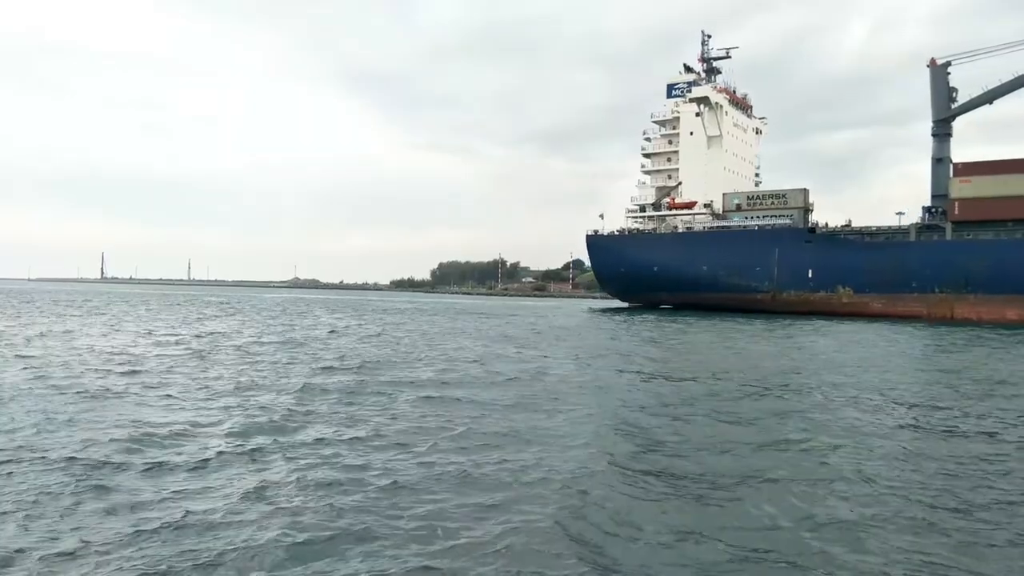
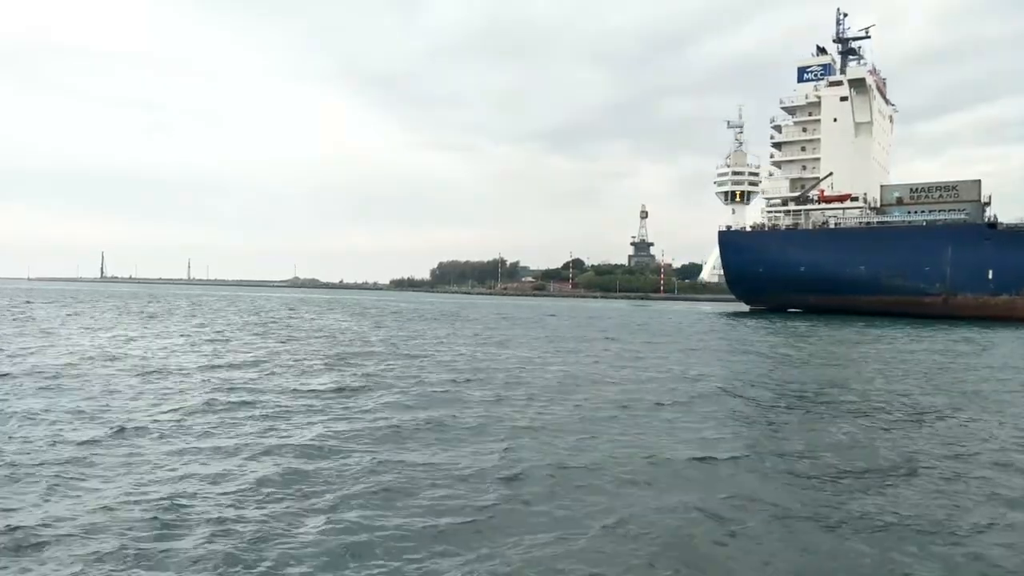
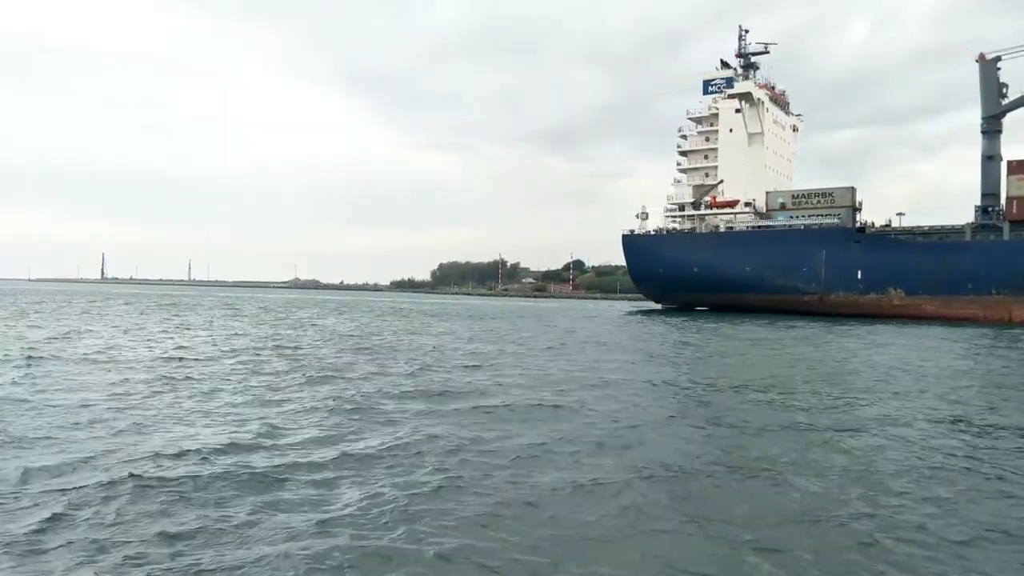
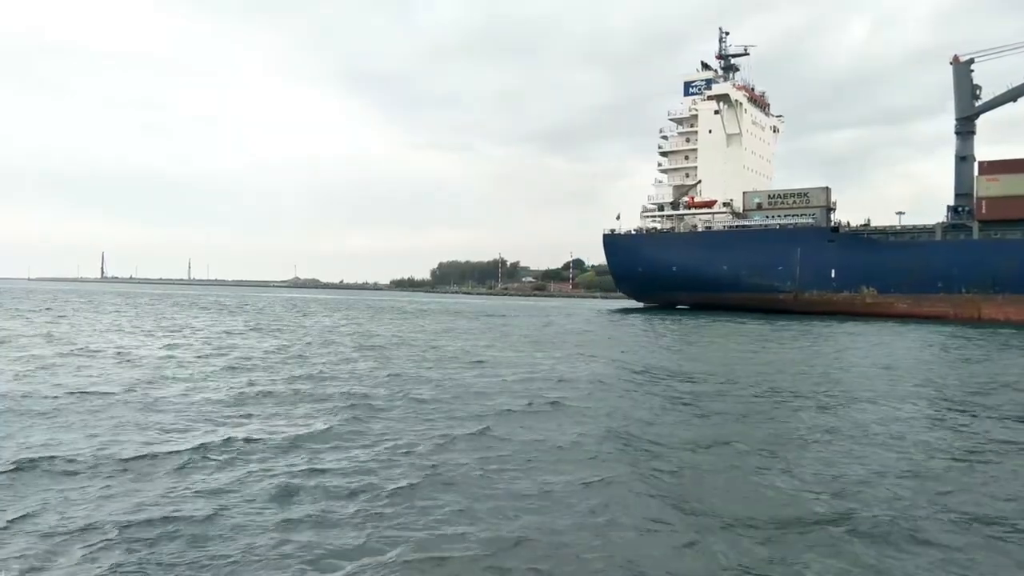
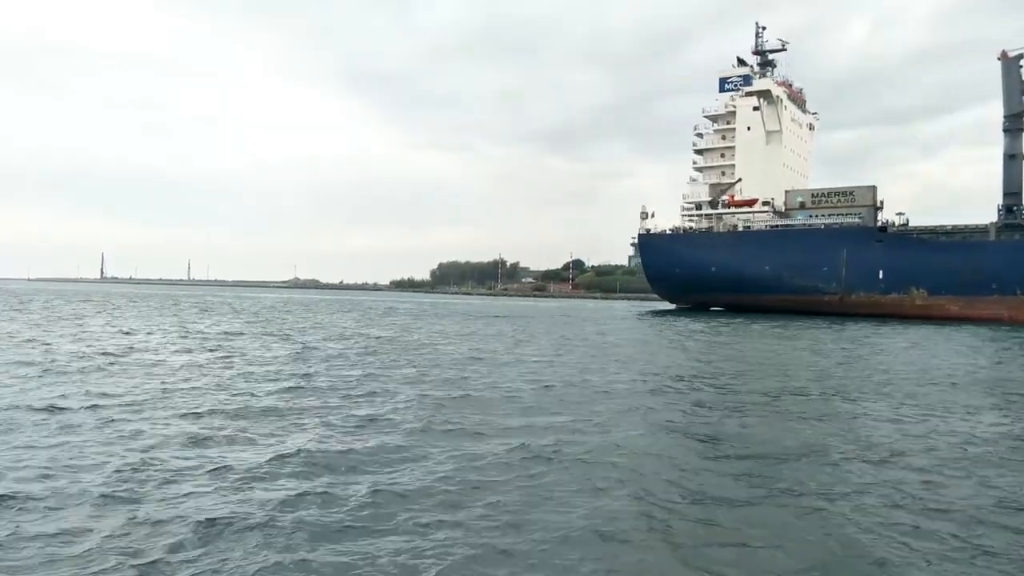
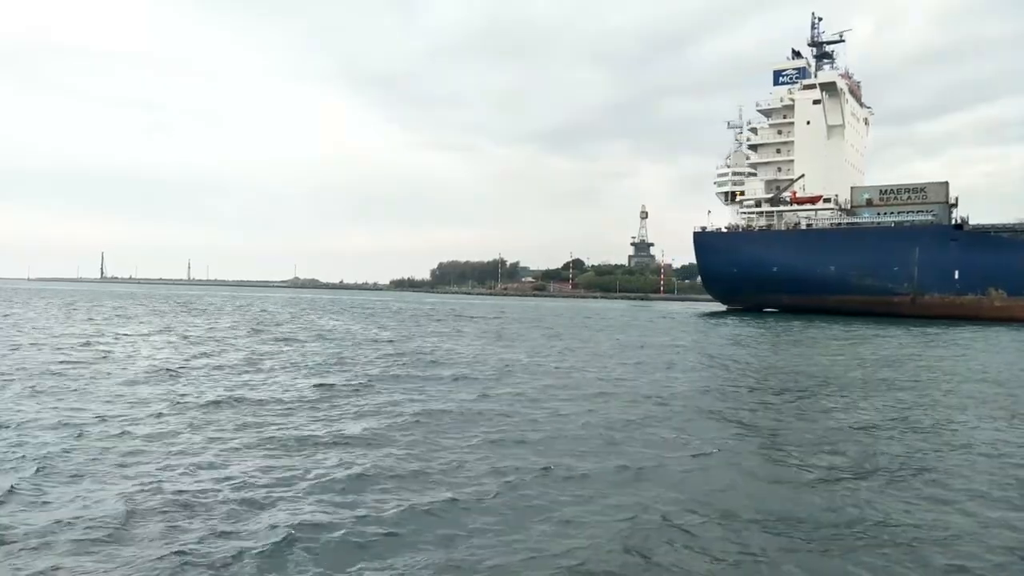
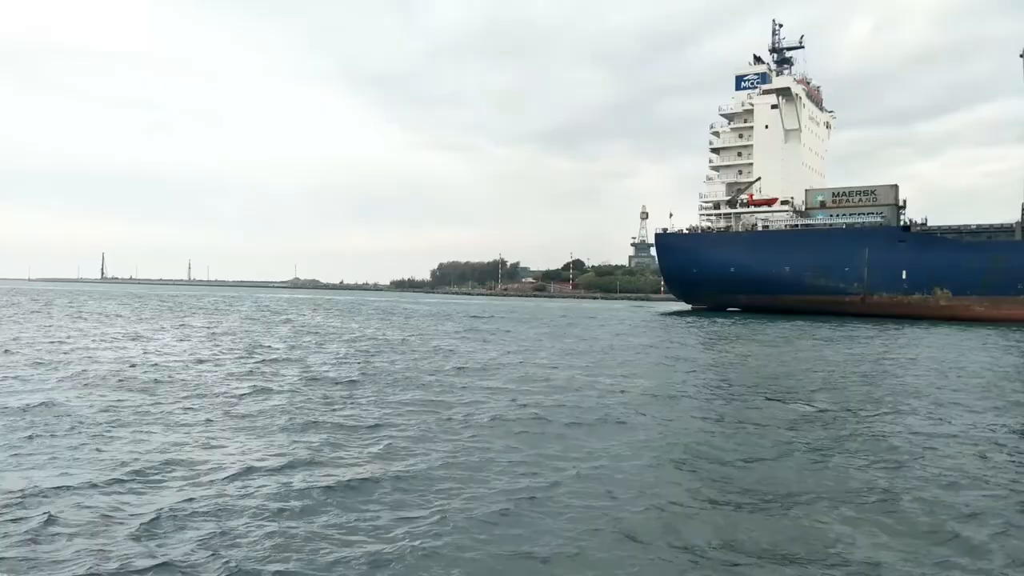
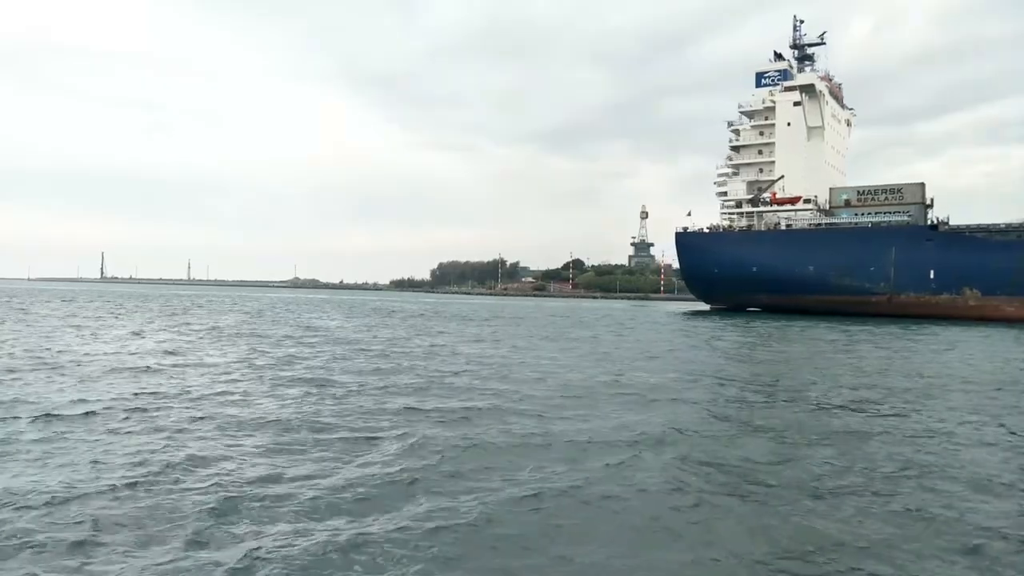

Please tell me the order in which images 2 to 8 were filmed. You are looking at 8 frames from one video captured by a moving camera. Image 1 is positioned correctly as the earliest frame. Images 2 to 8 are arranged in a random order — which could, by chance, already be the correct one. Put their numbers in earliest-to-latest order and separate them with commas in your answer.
4, 3, 5, 7, 8, 6, 2
